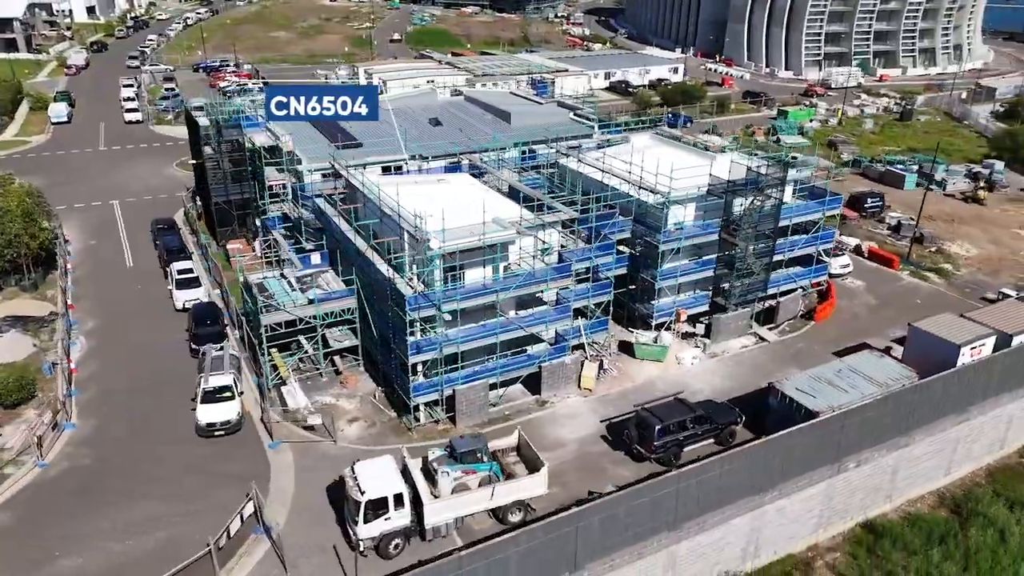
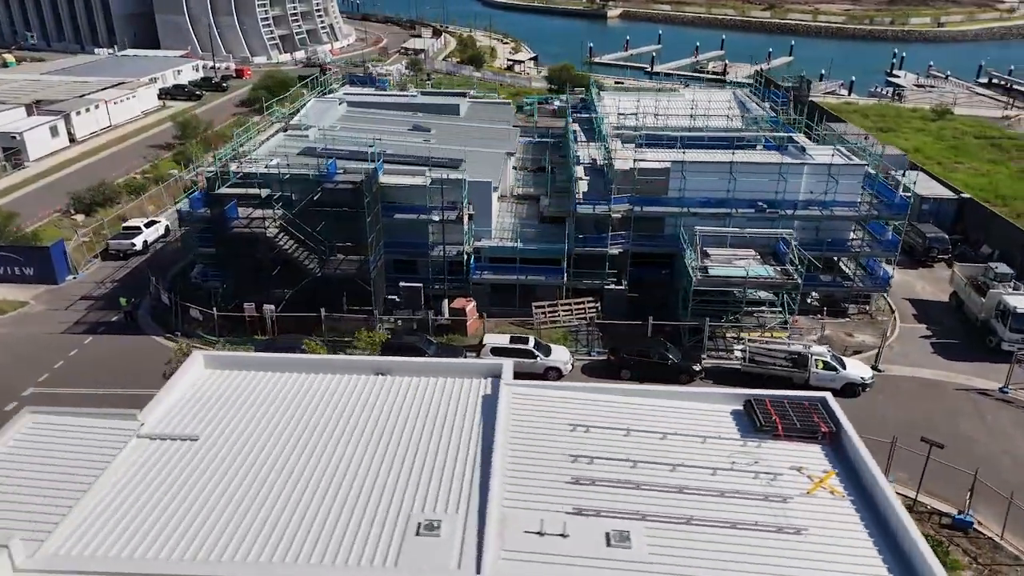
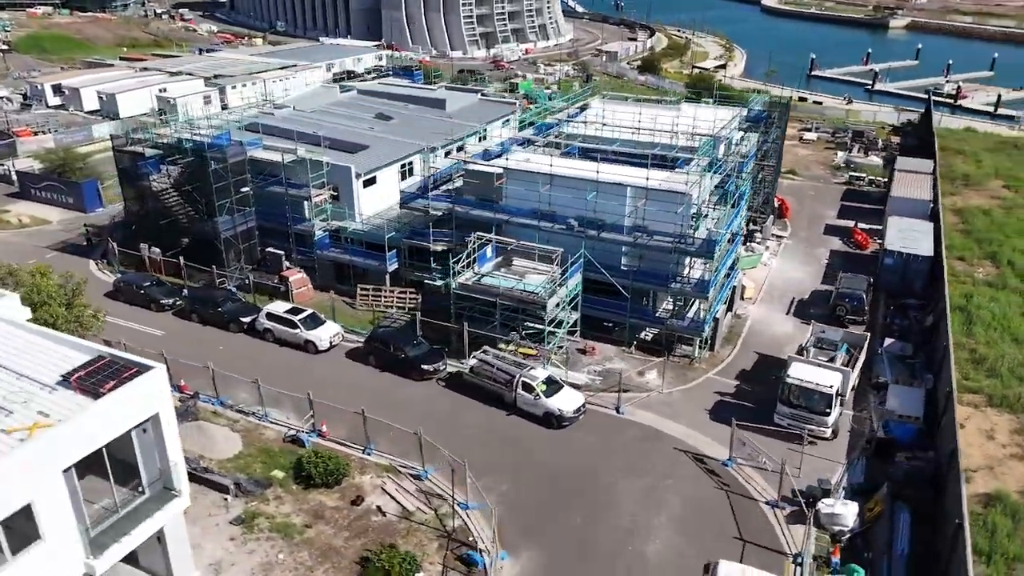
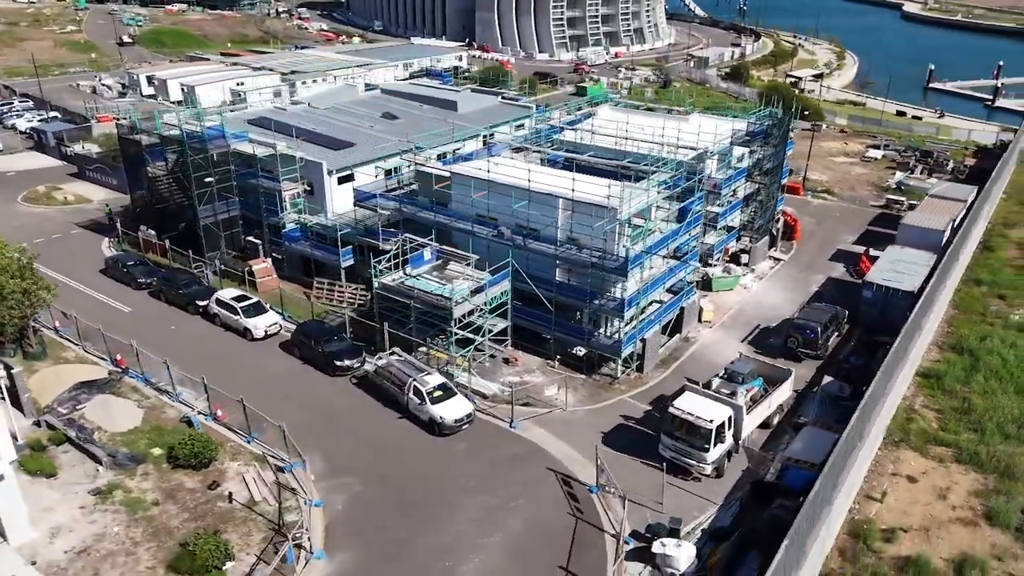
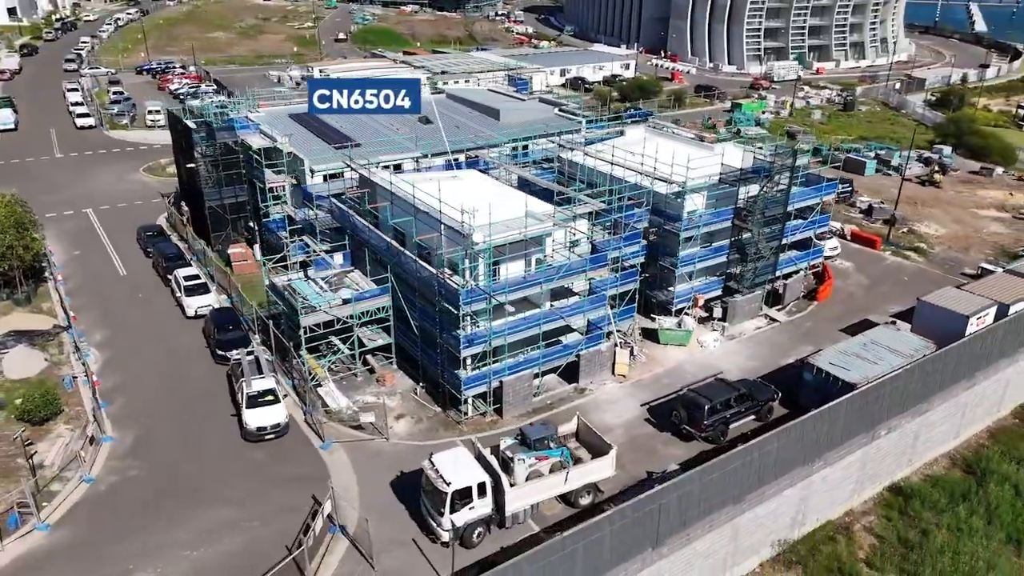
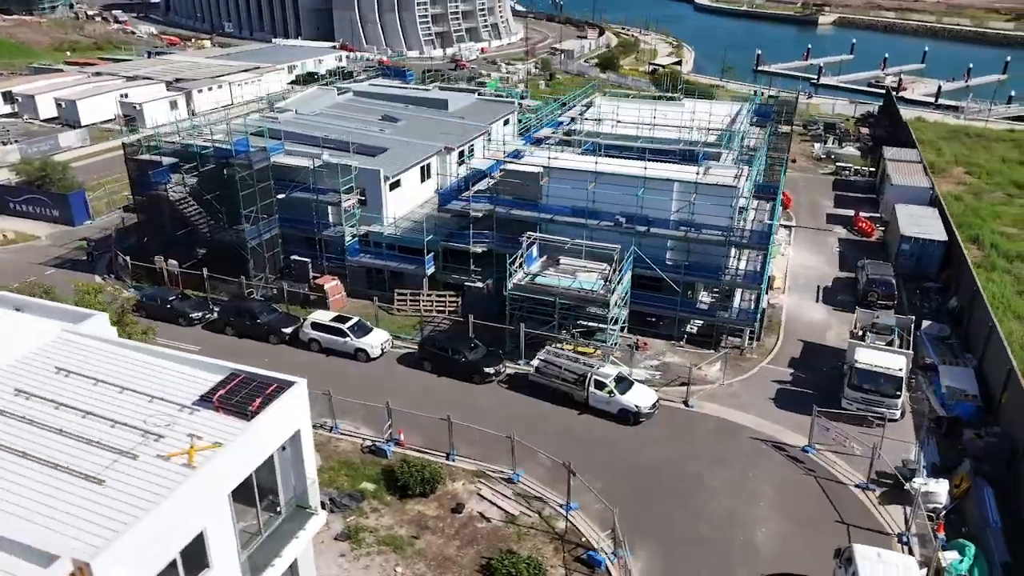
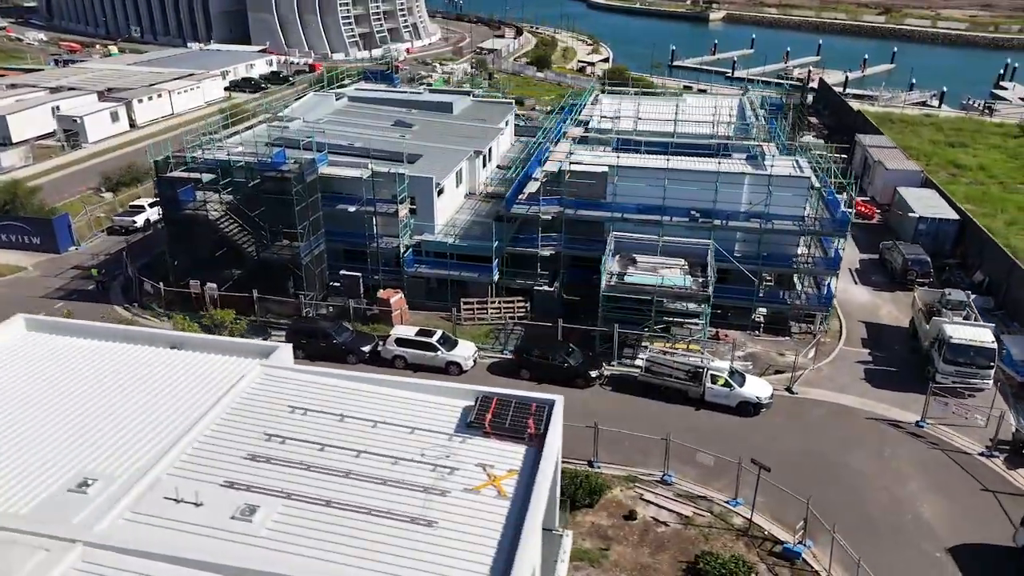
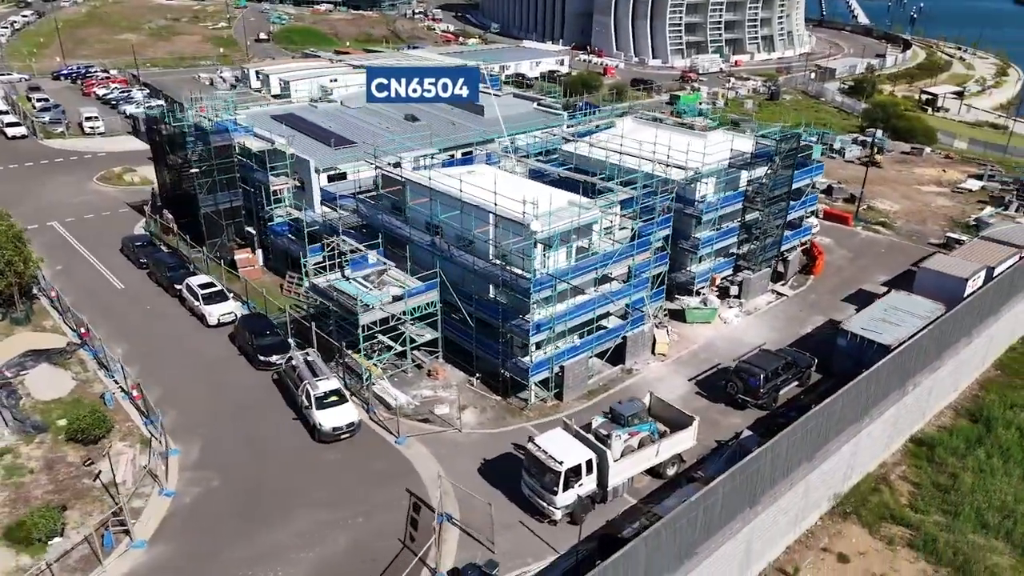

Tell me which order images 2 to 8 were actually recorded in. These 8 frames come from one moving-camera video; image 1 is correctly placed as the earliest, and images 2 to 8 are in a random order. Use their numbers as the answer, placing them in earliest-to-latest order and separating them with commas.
5, 8, 4, 3, 6, 7, 2
